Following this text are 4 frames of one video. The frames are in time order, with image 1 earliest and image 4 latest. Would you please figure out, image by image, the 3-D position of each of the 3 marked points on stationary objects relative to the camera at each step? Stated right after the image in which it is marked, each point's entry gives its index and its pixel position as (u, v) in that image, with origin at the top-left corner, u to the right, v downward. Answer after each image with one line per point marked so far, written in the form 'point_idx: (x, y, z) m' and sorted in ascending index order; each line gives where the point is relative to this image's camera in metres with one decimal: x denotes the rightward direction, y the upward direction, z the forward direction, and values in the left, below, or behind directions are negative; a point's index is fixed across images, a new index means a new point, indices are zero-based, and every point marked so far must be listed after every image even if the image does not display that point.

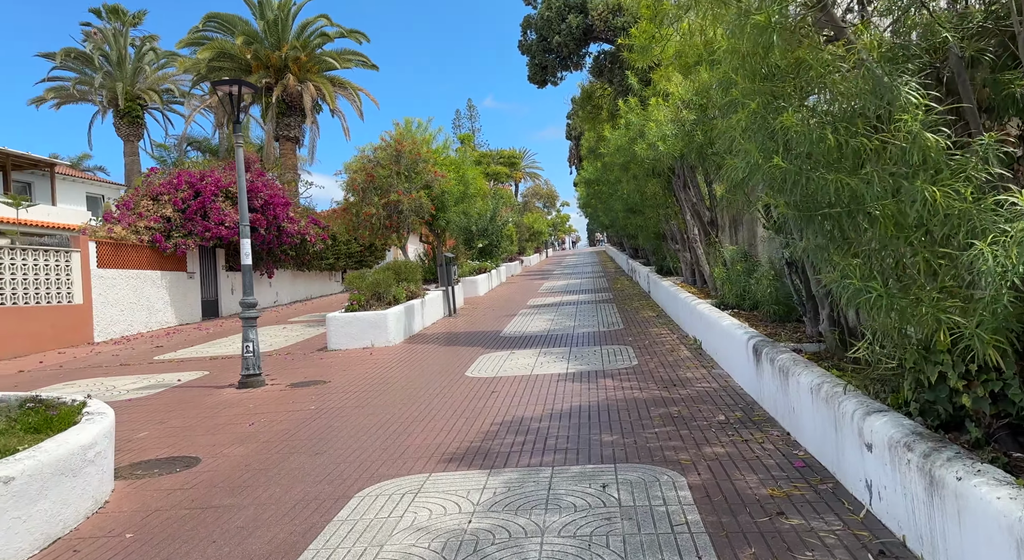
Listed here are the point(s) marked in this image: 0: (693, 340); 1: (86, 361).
0: (+2.9, -1.0, +10.9) m
1: (-8.4, -1.6, +13.5) m
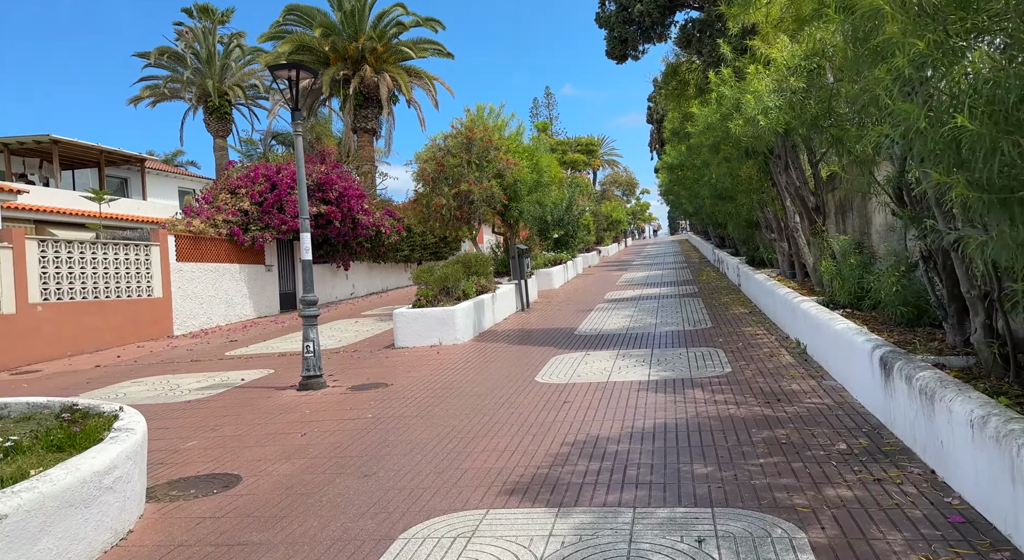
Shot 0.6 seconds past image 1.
0: (+4.0, -0.9, +9.6) m
1: (-7.0, -1.5, +13.5) m
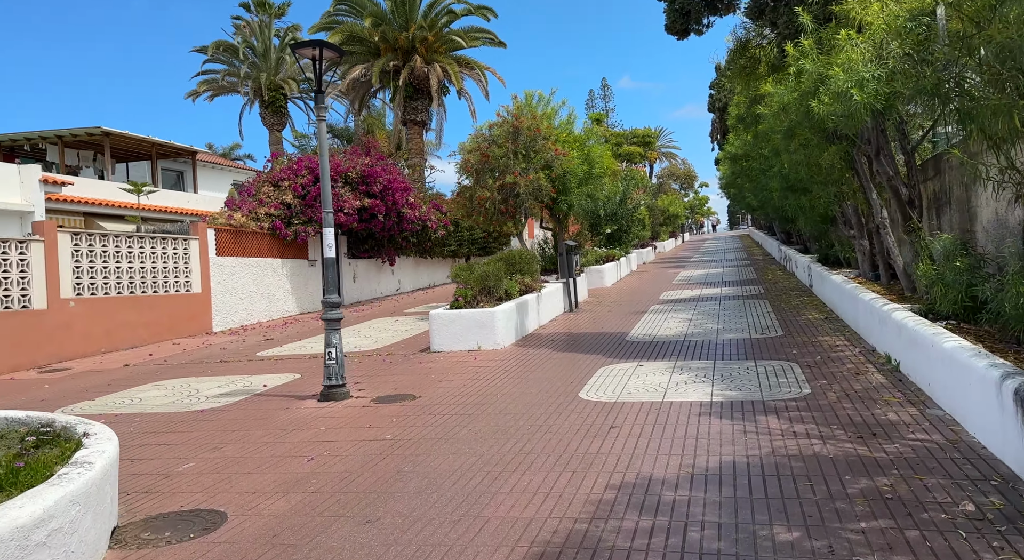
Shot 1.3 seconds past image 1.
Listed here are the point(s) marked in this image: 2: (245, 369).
0: (+4.6, -1.0, +8.3) m
1: (-6.1, -1.4, +13.0) m
2: (-4.4, -1.5, +11.2) m
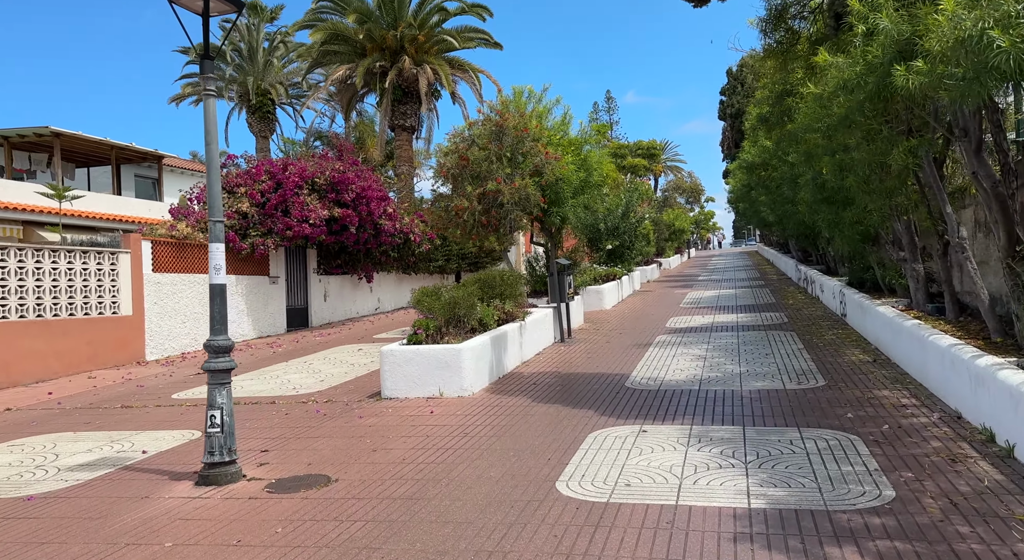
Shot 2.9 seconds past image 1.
0: (+4.1, -1.3, +5.9) m
1: (-6.5, -1.8, +10.7) m
2: (-4.8, -1.8, +8.9) m
